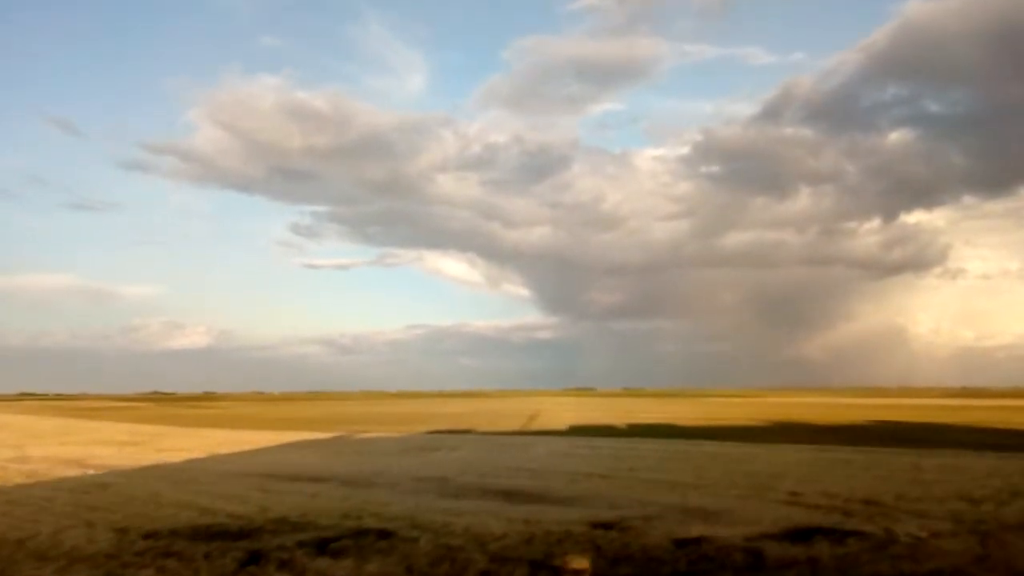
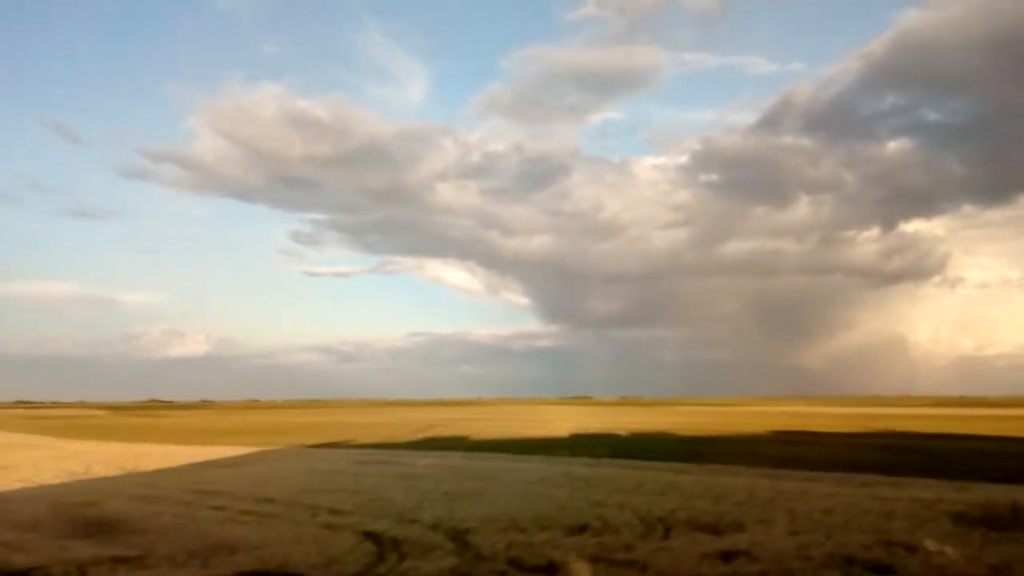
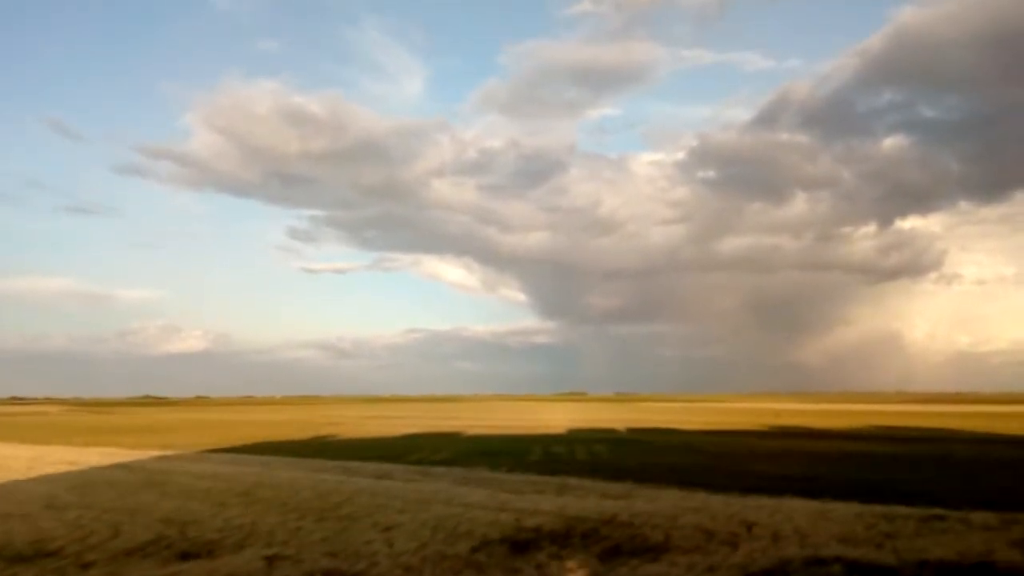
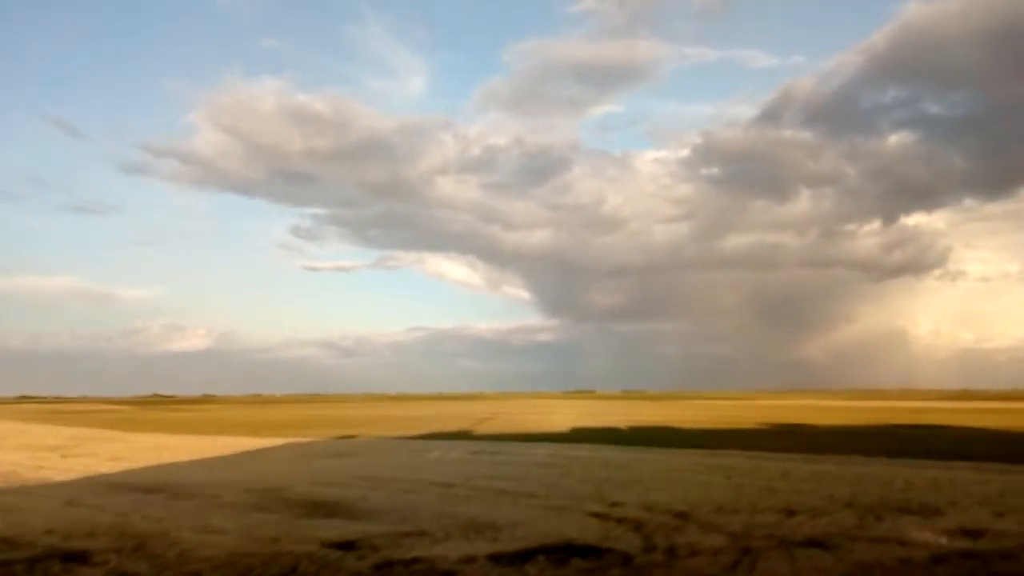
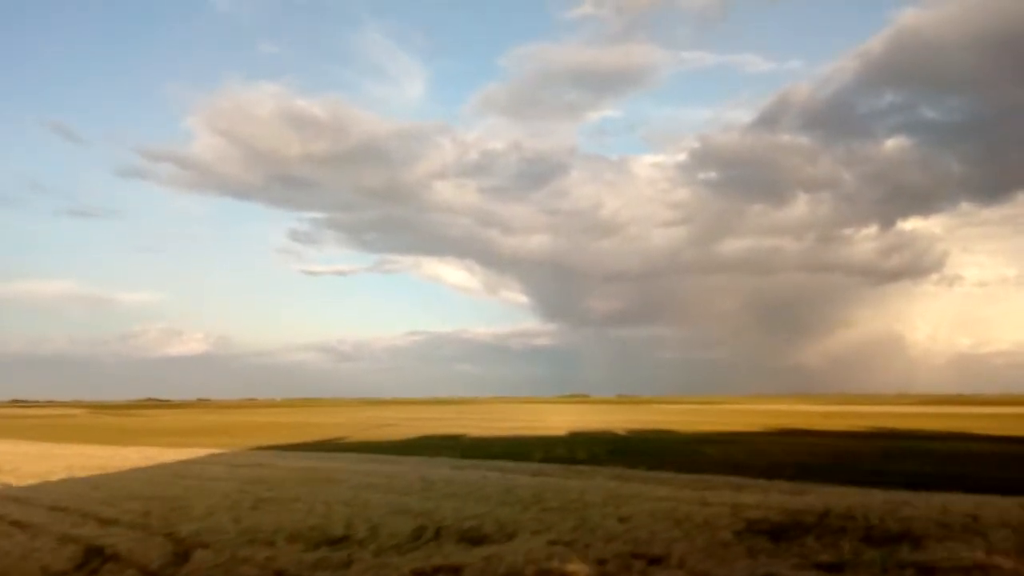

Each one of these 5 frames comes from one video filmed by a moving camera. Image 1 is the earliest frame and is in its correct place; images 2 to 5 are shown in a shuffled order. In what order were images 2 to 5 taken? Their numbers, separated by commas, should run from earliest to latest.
4, 2, 5, 3
